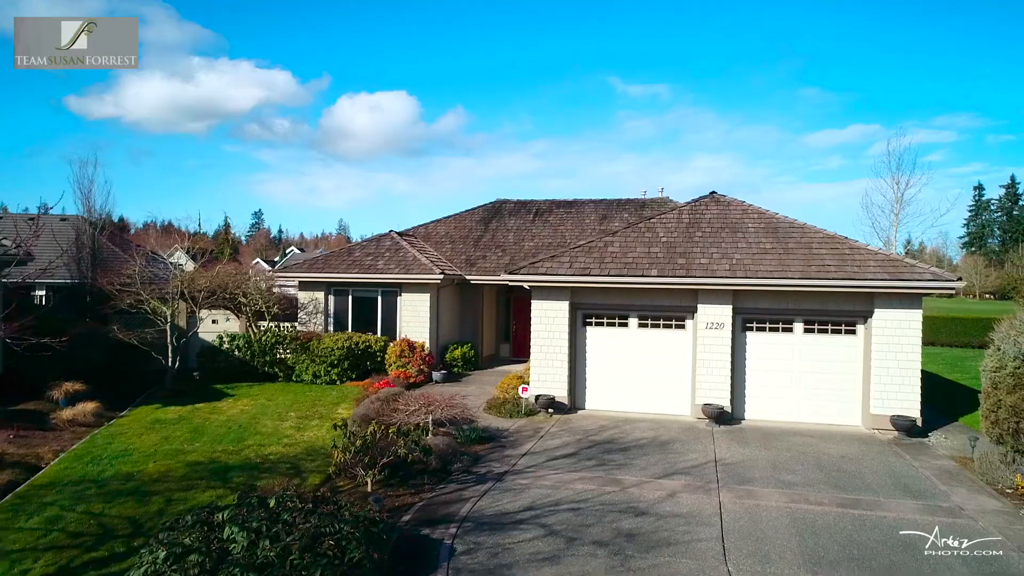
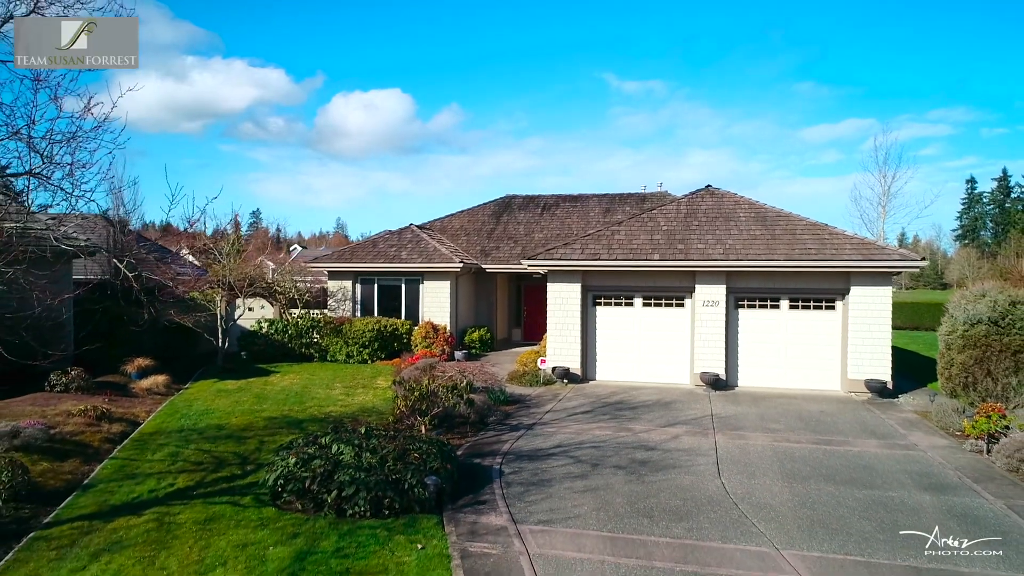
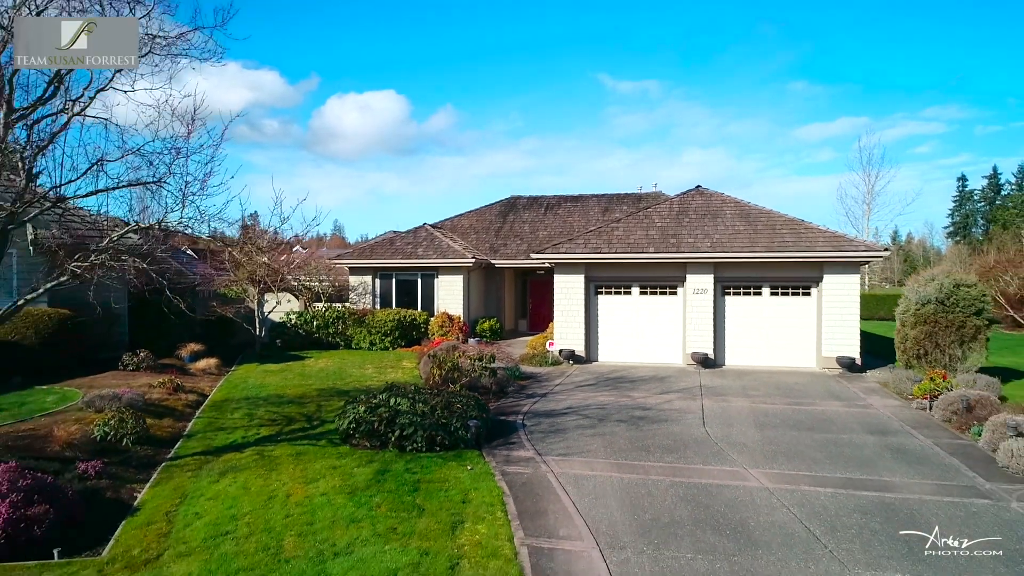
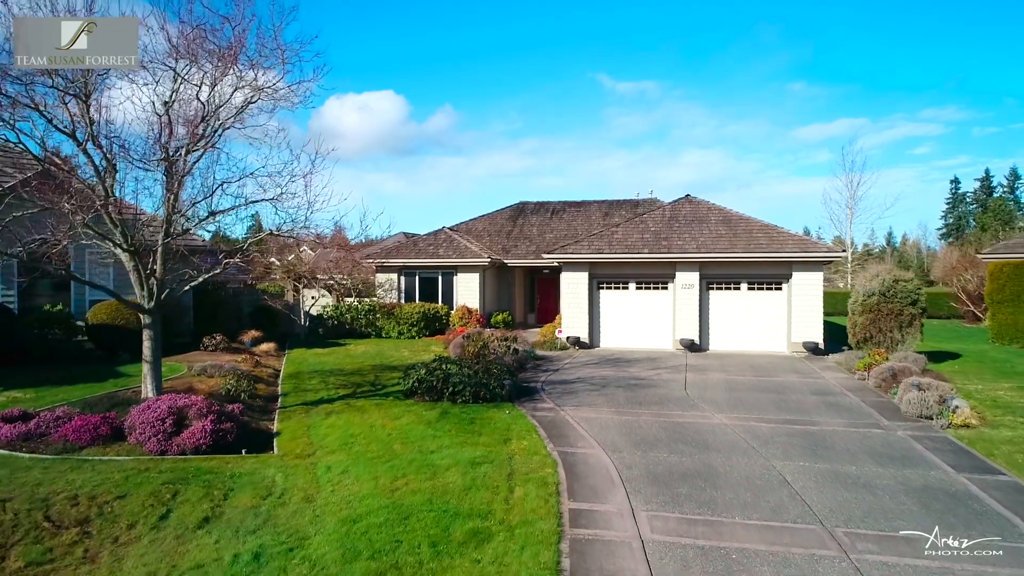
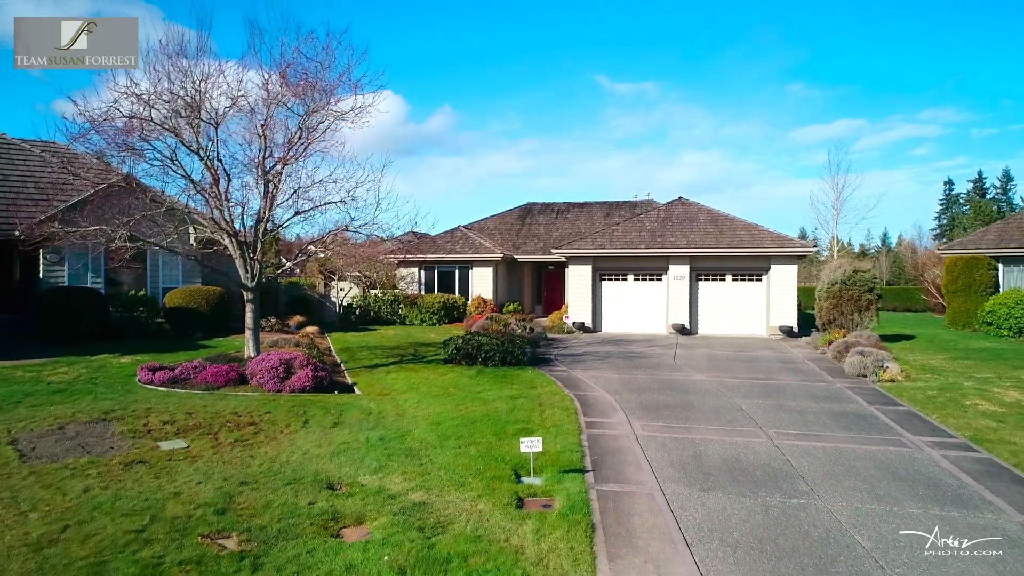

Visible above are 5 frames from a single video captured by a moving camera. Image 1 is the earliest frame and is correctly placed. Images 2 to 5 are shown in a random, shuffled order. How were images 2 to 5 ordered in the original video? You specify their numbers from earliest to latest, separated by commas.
2, 3, 4, 5
